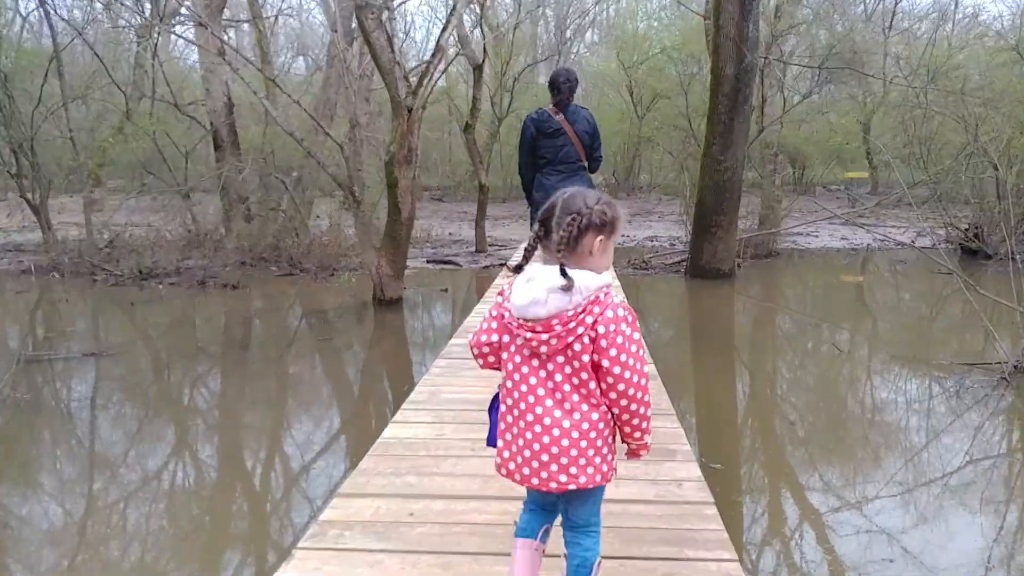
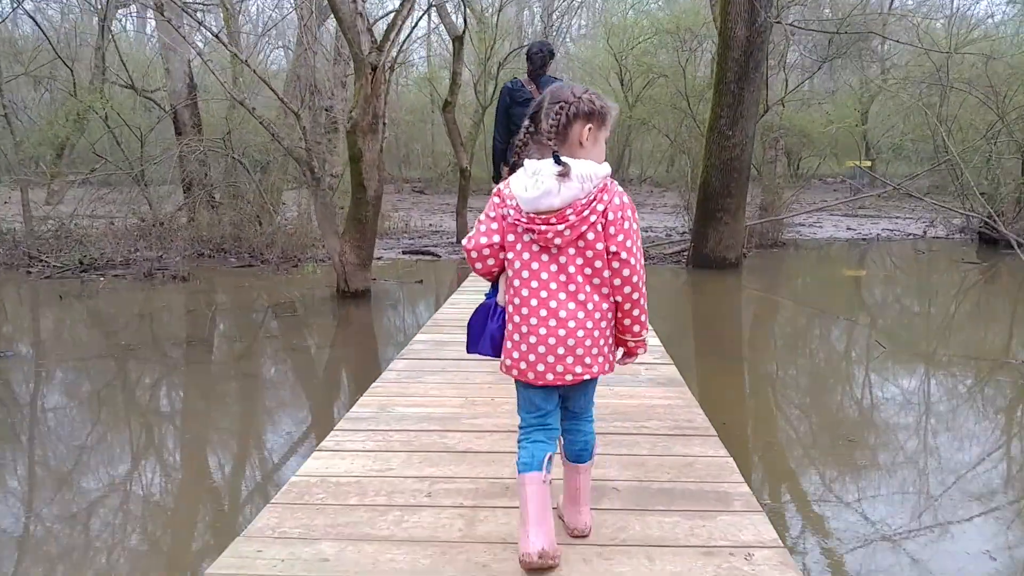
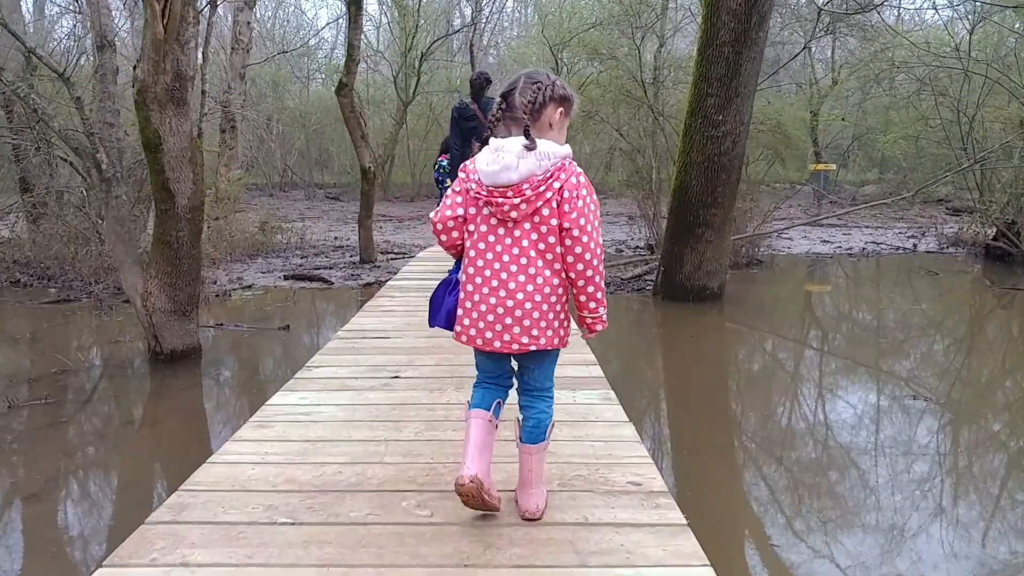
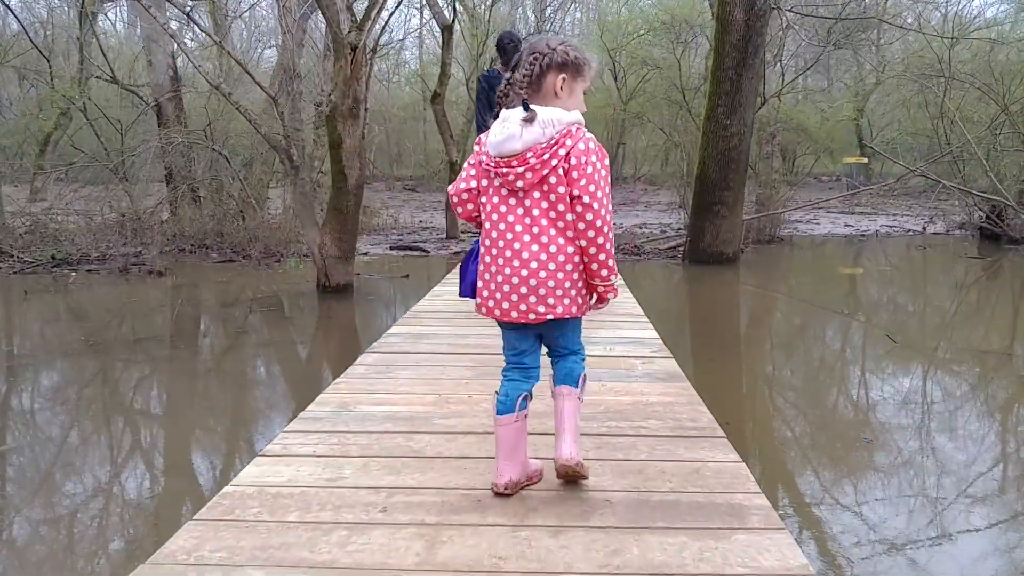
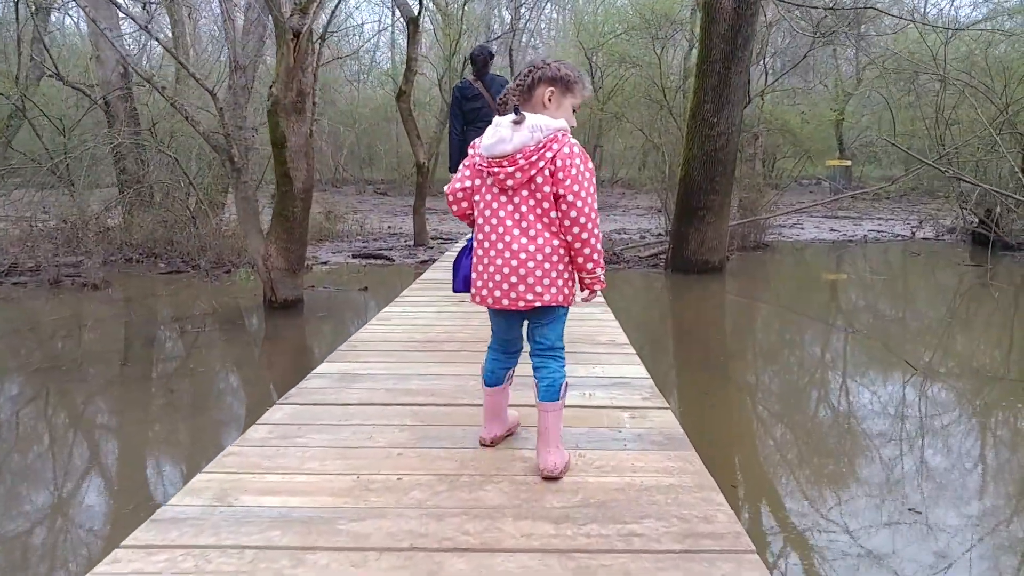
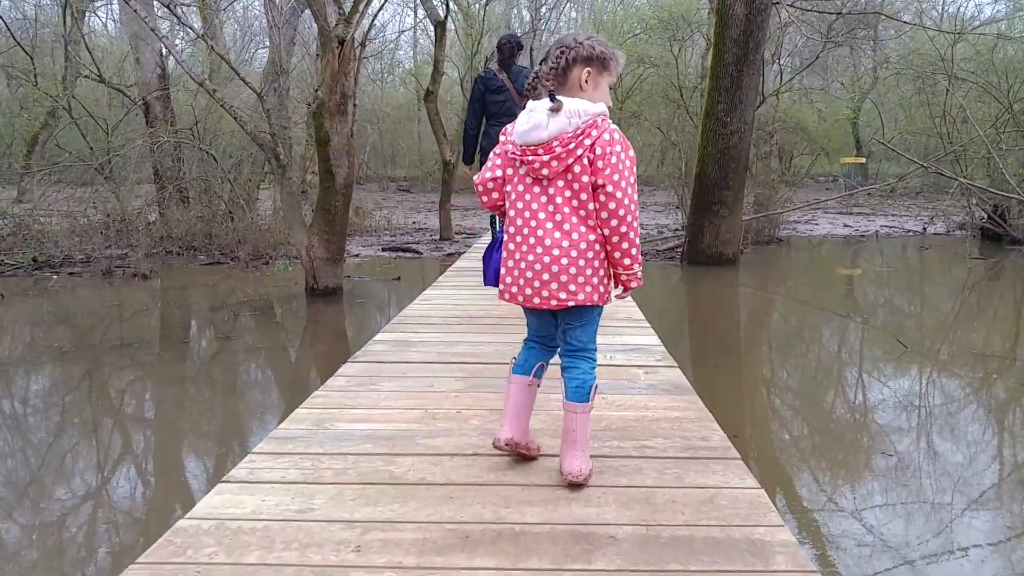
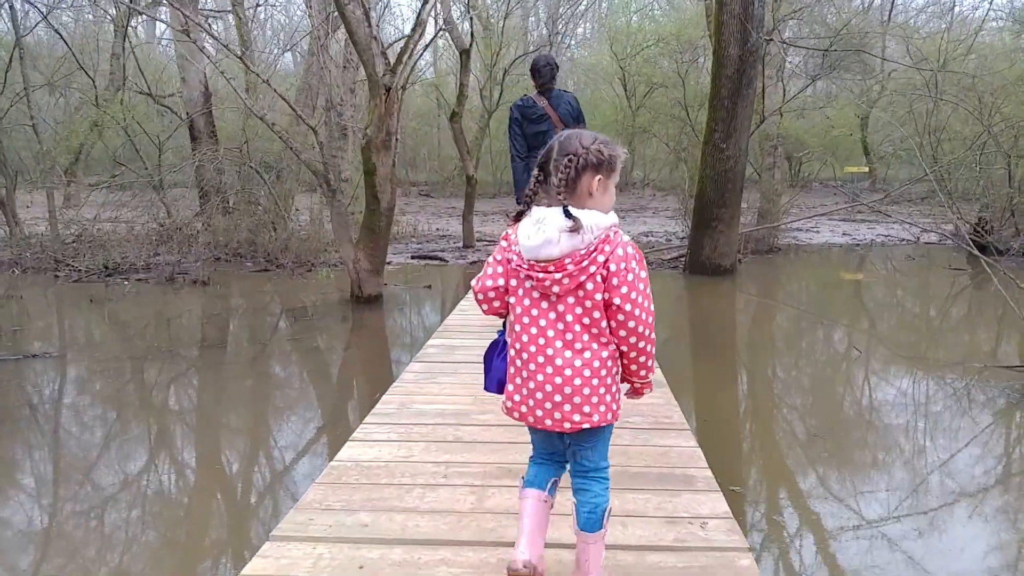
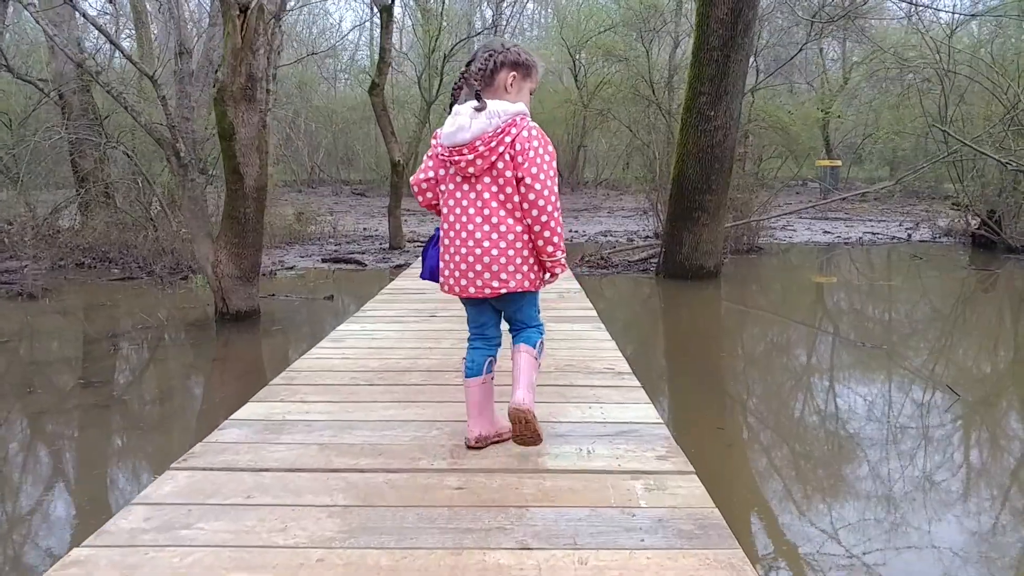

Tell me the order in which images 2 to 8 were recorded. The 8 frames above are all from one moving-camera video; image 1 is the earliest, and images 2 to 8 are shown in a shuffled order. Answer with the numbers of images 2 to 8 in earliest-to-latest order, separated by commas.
7, 2, 4, 6, 5, 8, 3
